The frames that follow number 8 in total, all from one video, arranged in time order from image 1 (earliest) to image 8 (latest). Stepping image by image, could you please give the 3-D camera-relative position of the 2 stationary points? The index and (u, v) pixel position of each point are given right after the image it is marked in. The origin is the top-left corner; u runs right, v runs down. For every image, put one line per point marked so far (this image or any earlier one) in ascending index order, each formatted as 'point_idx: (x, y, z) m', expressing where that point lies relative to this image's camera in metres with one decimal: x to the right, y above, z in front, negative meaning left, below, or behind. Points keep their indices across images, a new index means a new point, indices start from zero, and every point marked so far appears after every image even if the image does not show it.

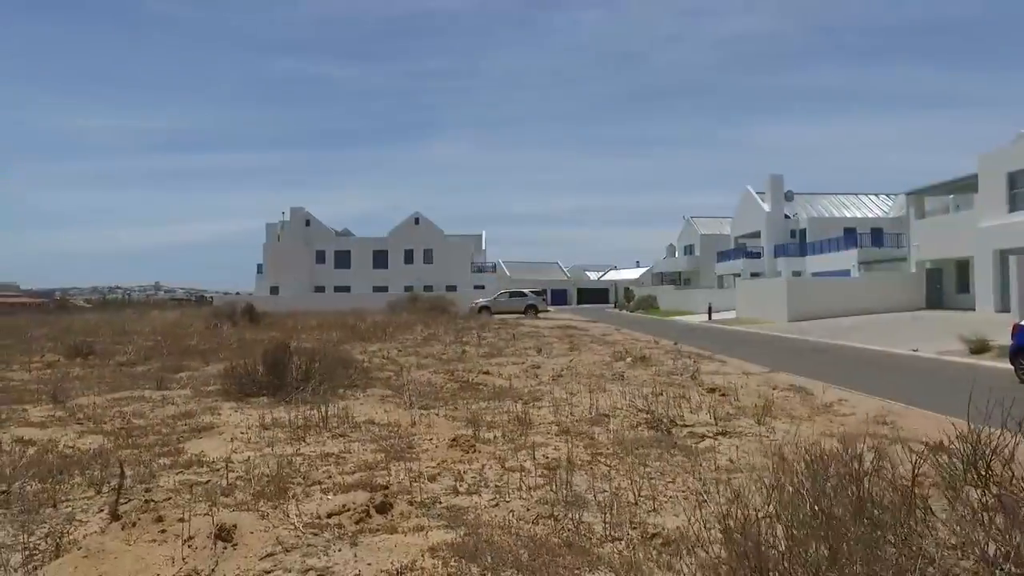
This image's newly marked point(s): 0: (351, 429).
0: (-2.2, -2.0, +9.5) m
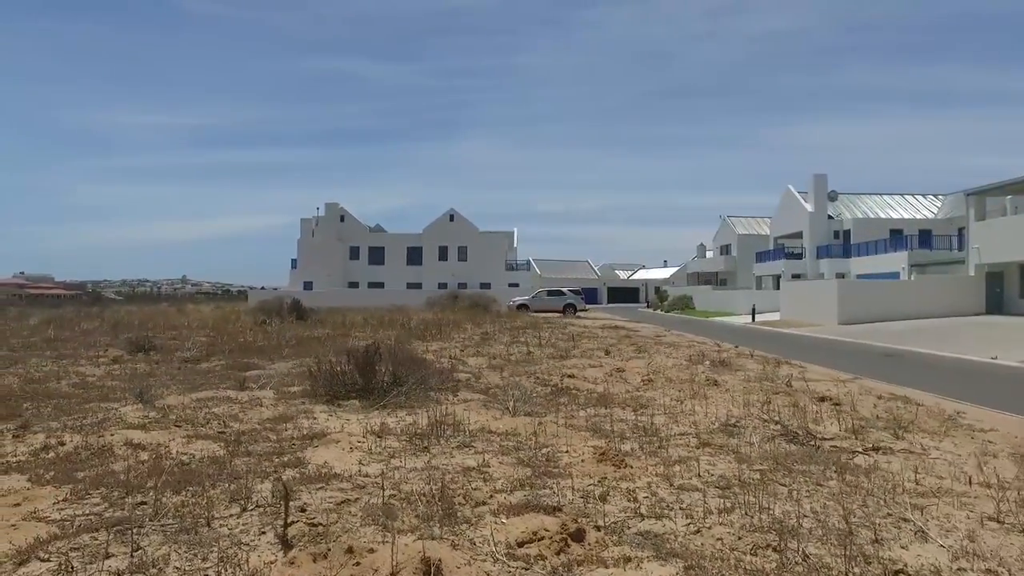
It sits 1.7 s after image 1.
0: (-0.5, -2.0, +9.0) m
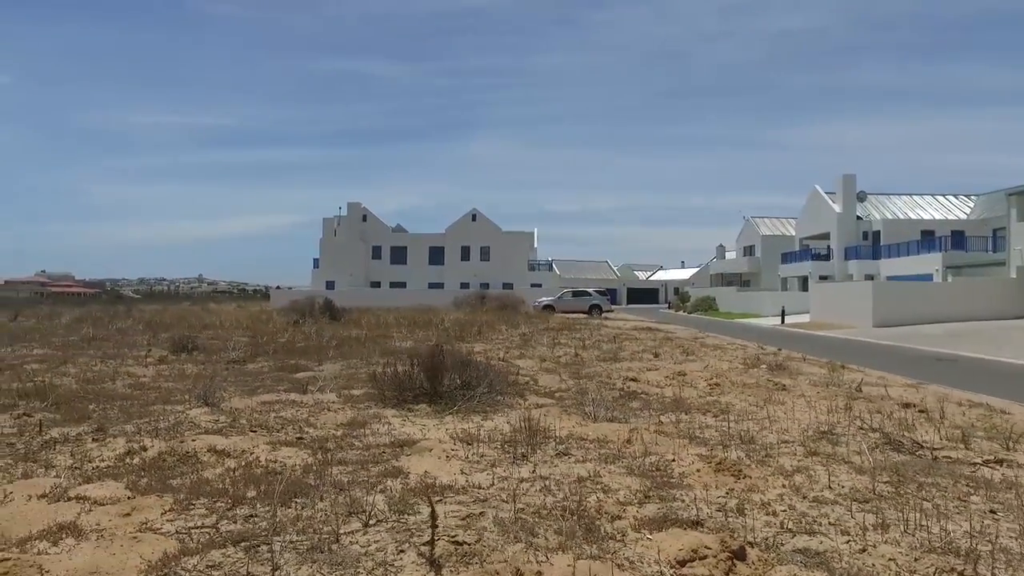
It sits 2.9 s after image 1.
0: (+0.7, -2.0, +8.6) m
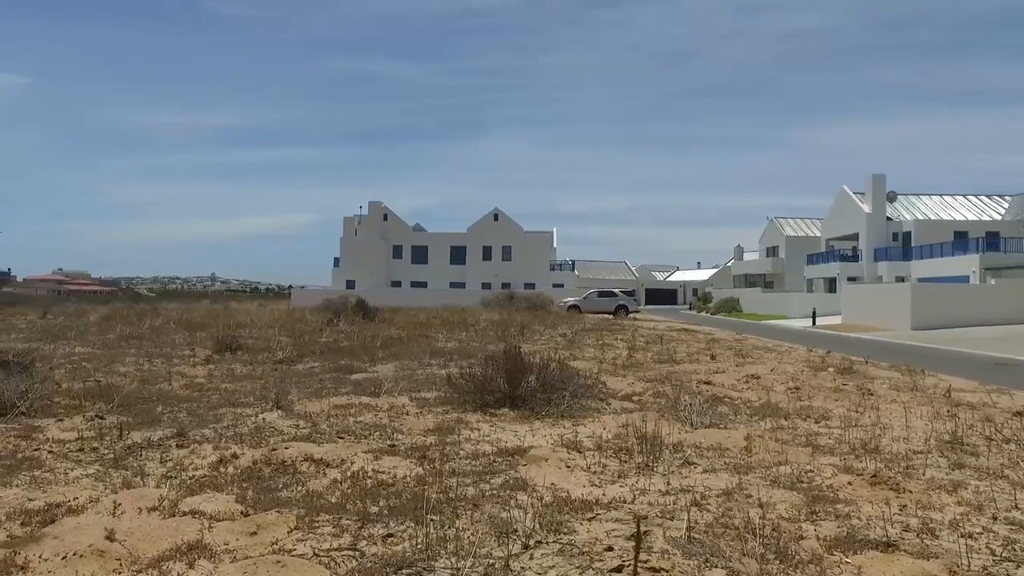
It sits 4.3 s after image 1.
0: (+2.0, -2.0, +8.0) m
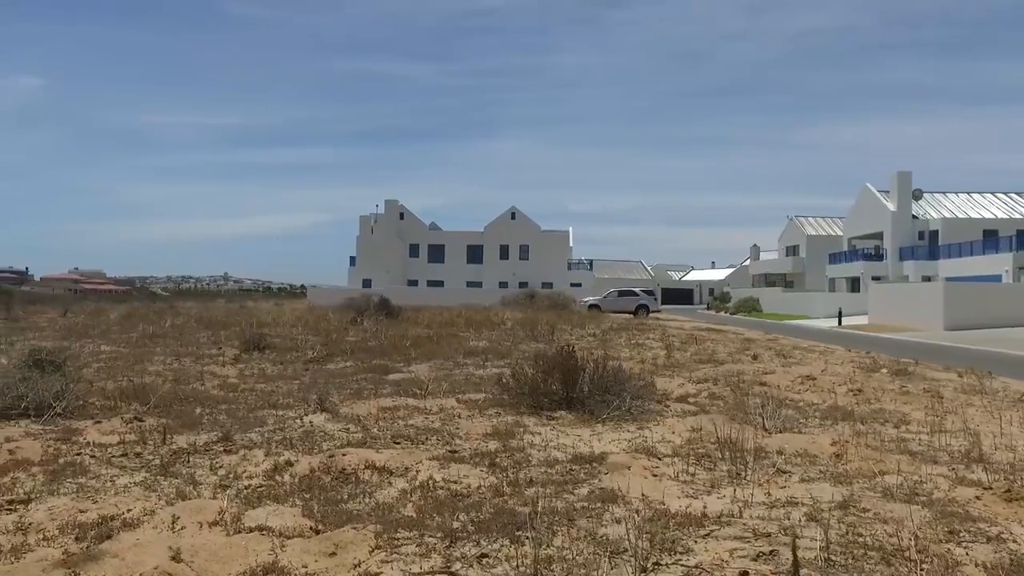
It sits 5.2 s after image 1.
0: (+2.8, -1.9, +7.4) m
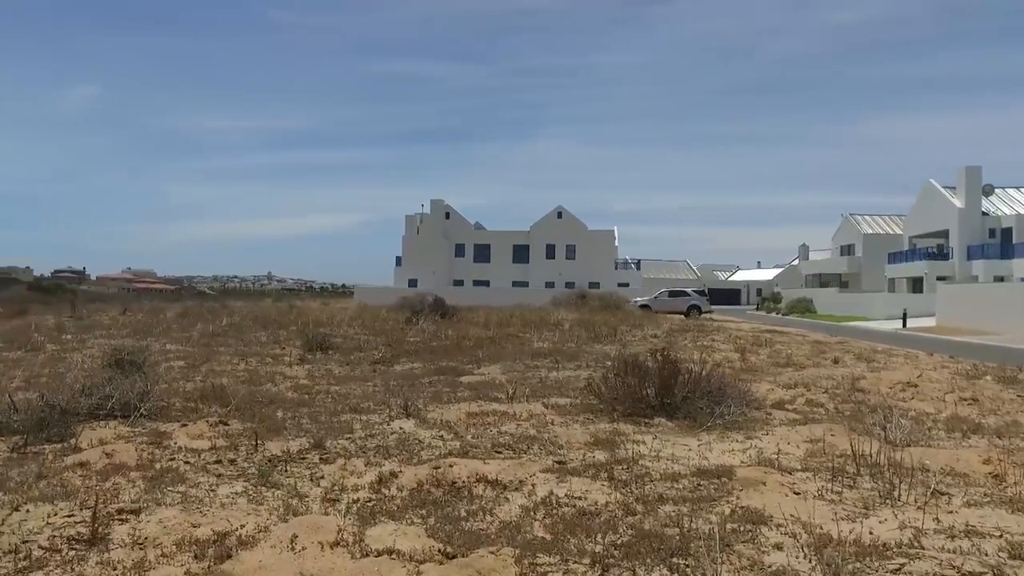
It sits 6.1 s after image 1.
0: (+4.0, -1.9, +6.6) m
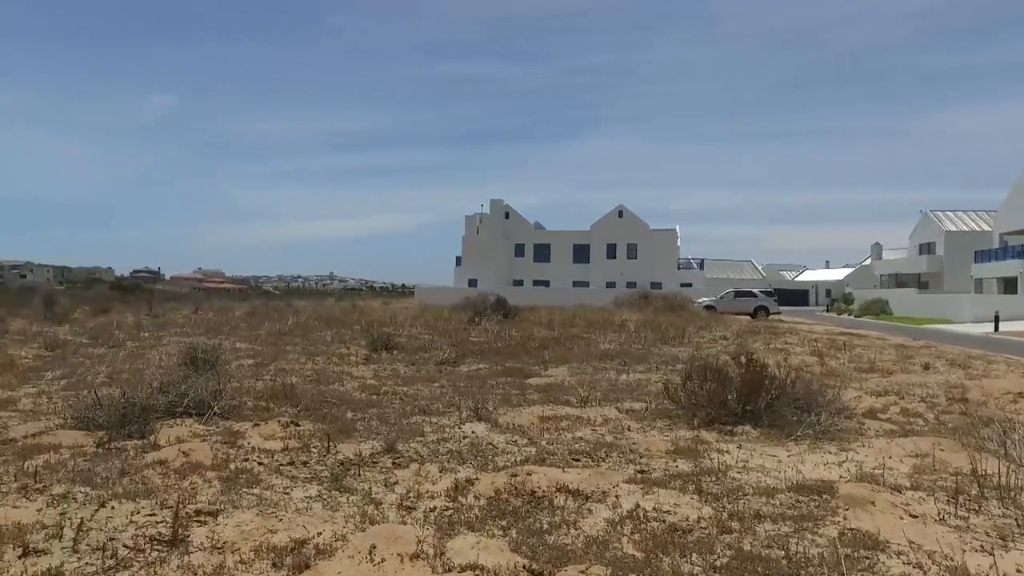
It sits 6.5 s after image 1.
0: (+4.7, -1.9, +5.9) m
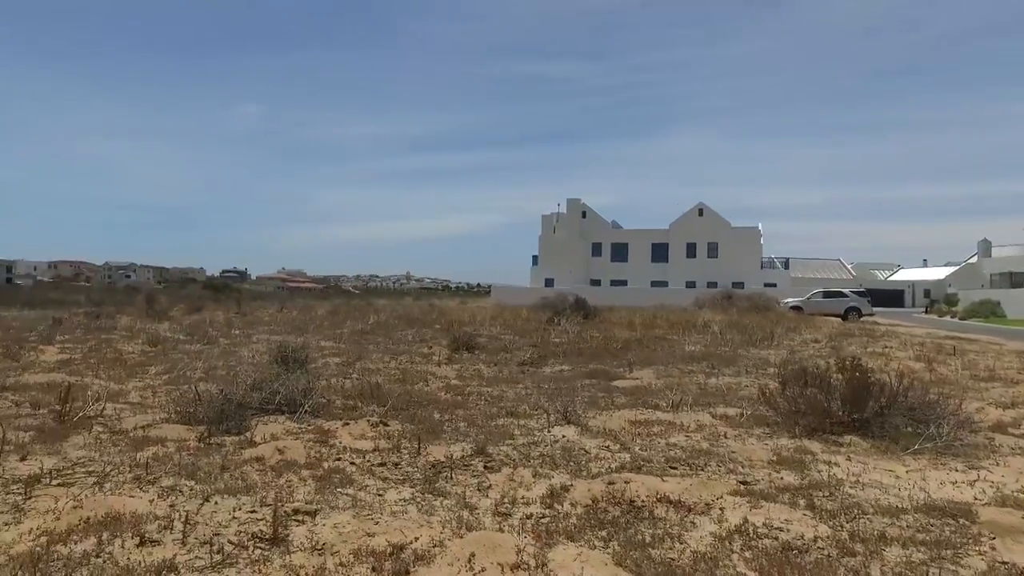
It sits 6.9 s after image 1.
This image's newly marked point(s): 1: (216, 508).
0: (+5.5, -1.9, +5.2) m
1: (-2.5, -1.8, +5.8) m
